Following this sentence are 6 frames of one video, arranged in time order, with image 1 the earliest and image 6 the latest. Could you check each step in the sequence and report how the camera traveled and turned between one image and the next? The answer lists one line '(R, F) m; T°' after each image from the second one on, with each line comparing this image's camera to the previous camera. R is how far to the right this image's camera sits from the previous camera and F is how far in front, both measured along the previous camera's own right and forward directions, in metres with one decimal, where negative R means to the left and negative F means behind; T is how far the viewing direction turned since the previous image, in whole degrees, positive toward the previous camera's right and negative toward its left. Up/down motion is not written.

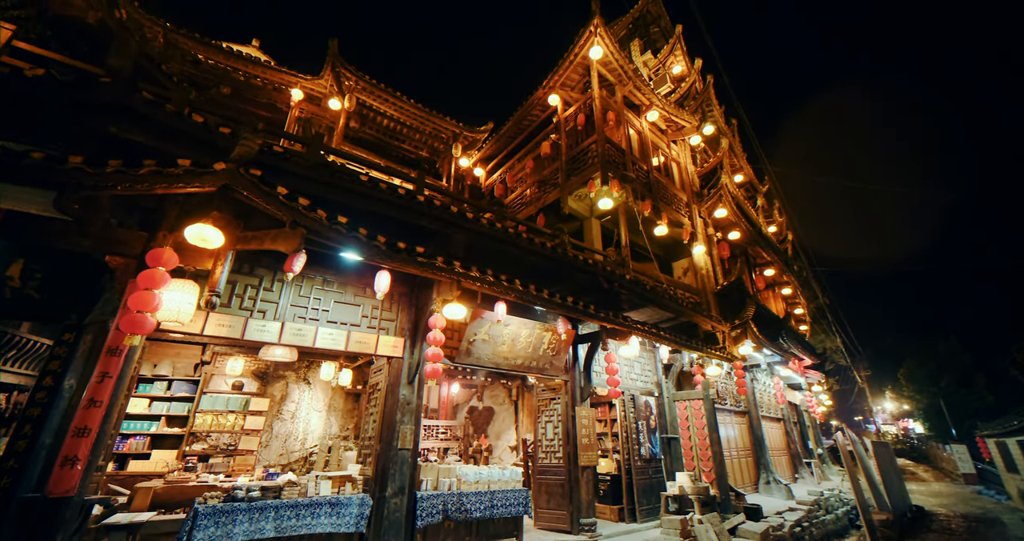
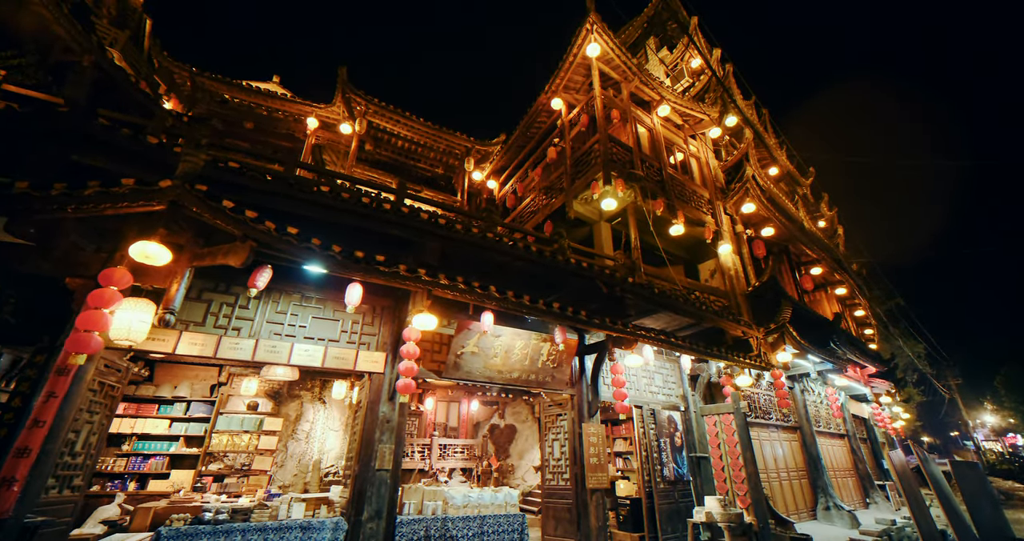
(+1.1, +0.5) m; -6°
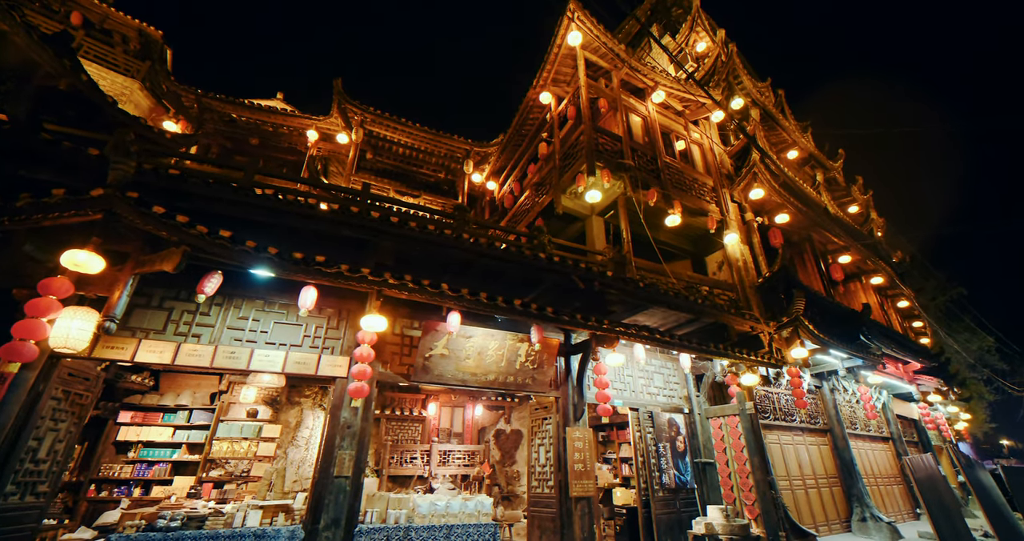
(+1.3, +0.4) m; -5°
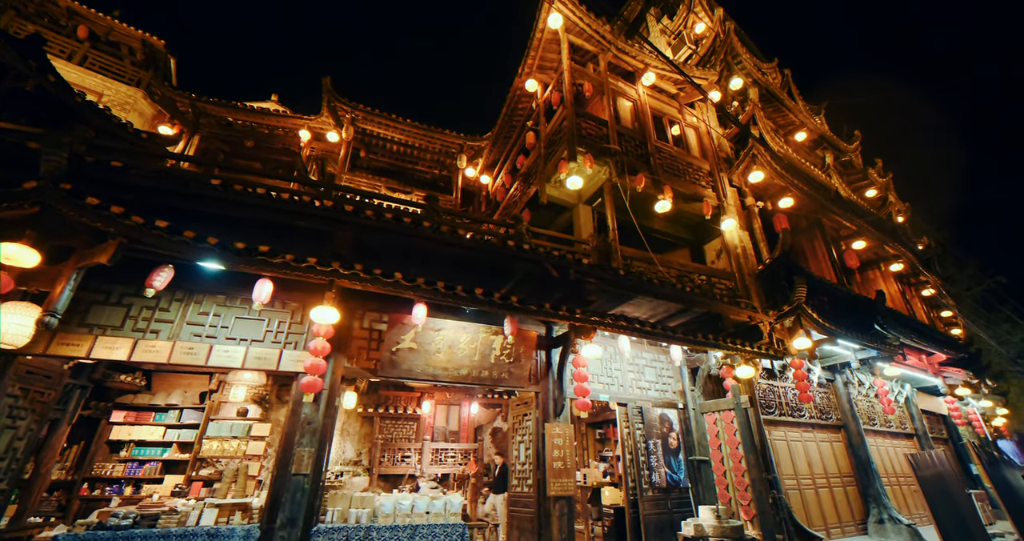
(+0.9, +0.4) m; -3°
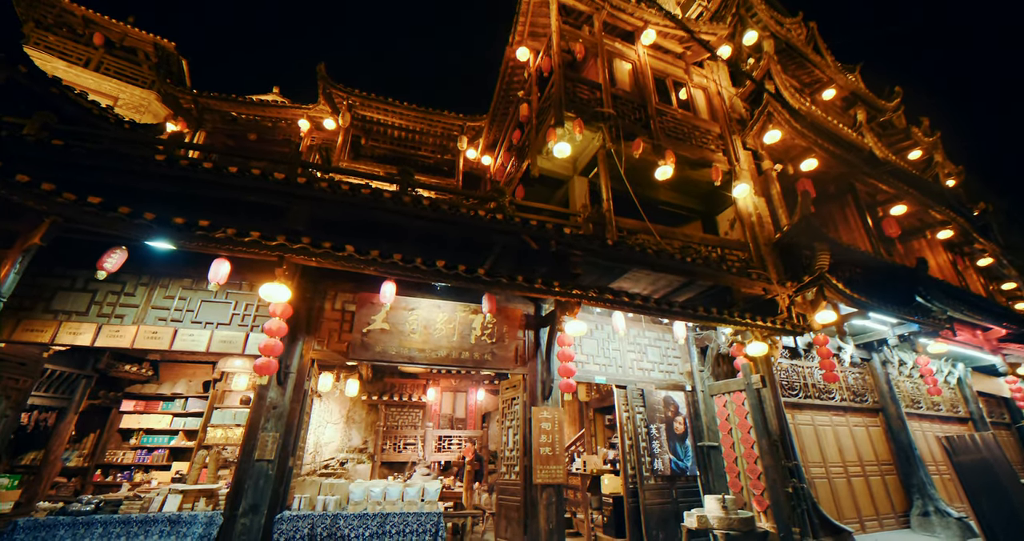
(+1.0, +0.6) m; -4°
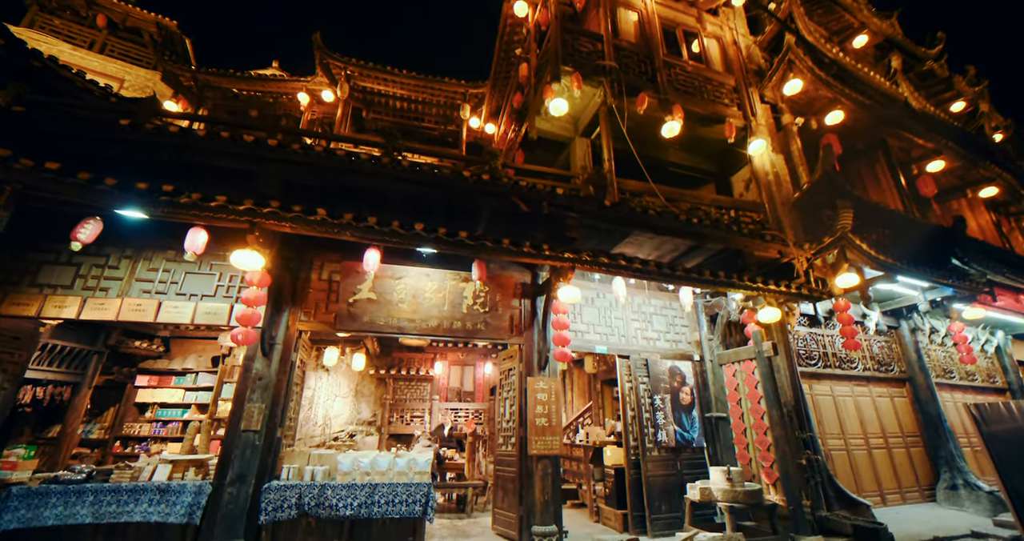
(+0.5, +0.4) m; -3°
